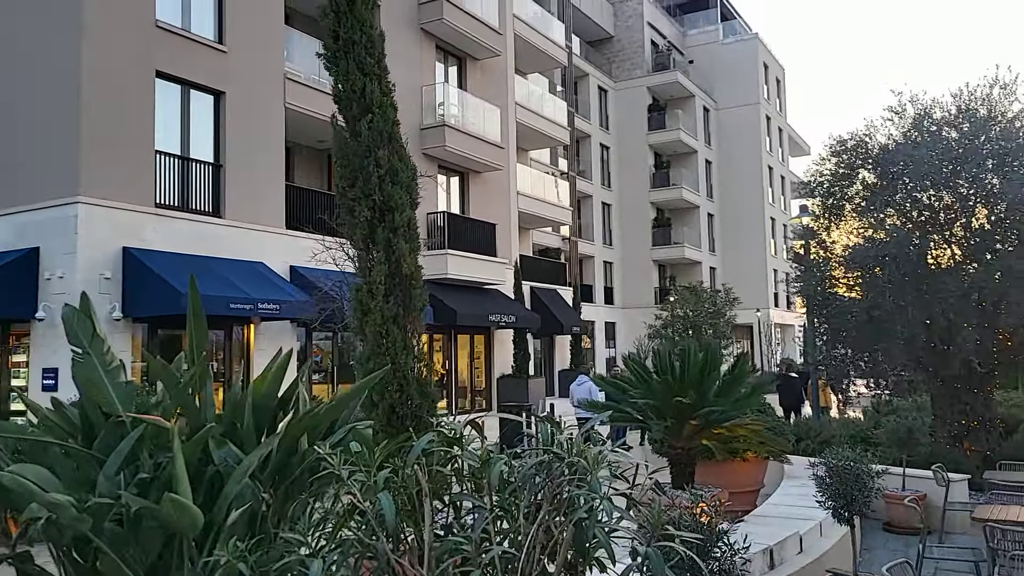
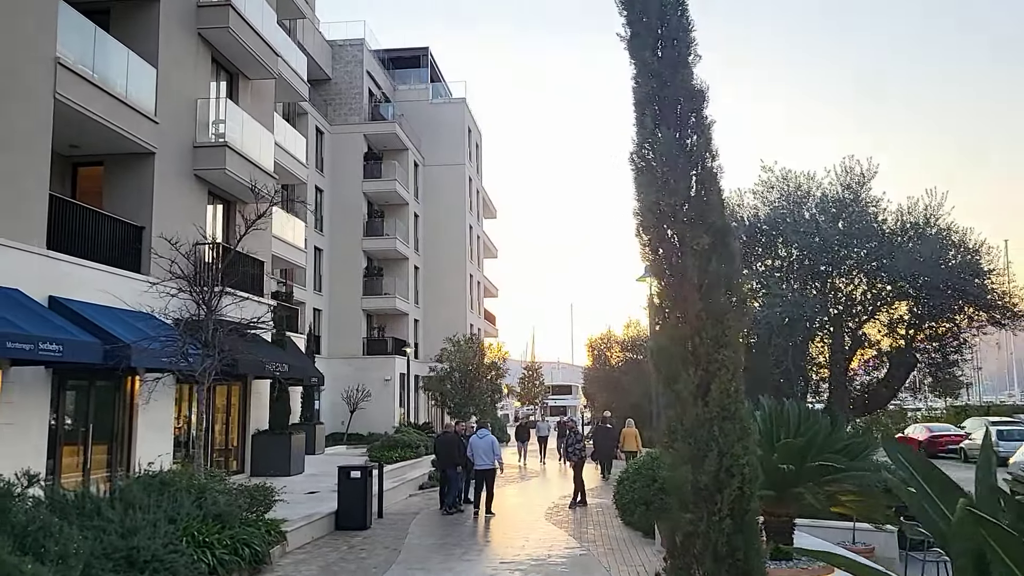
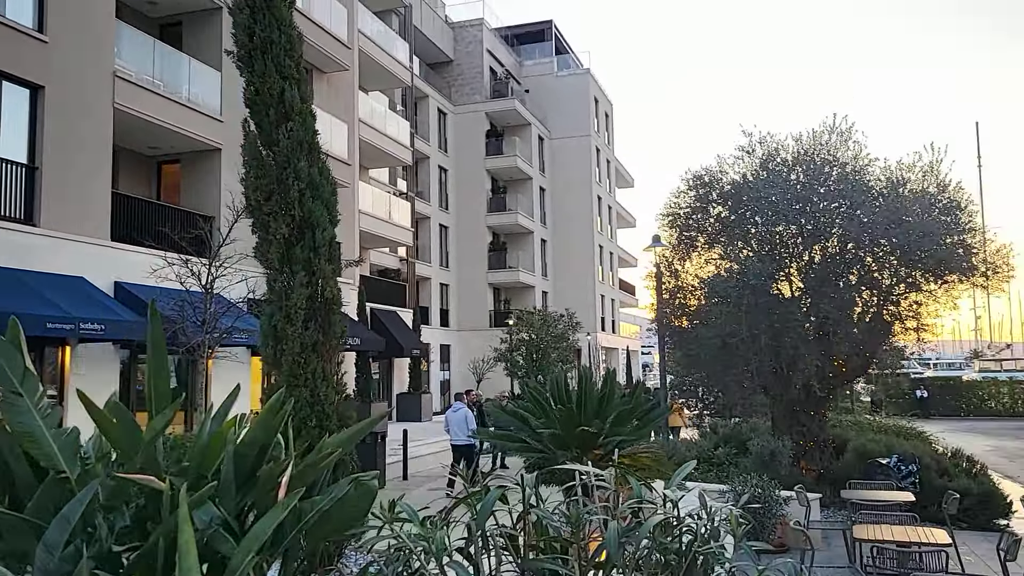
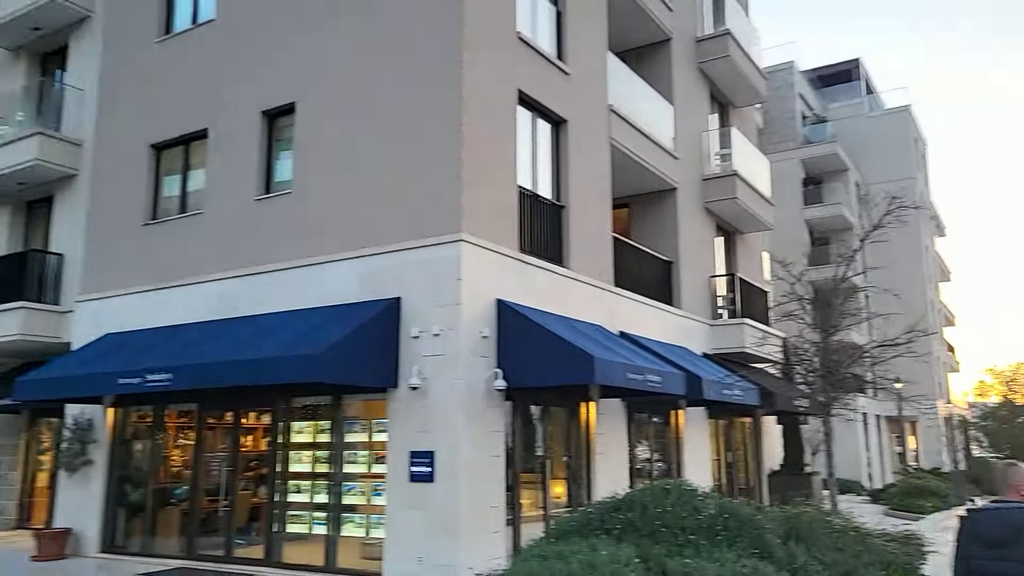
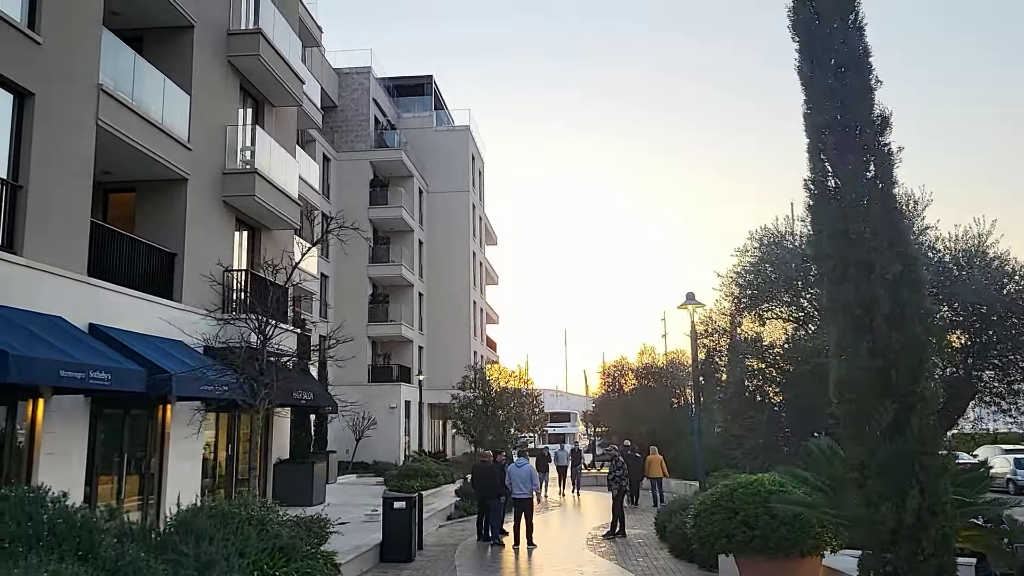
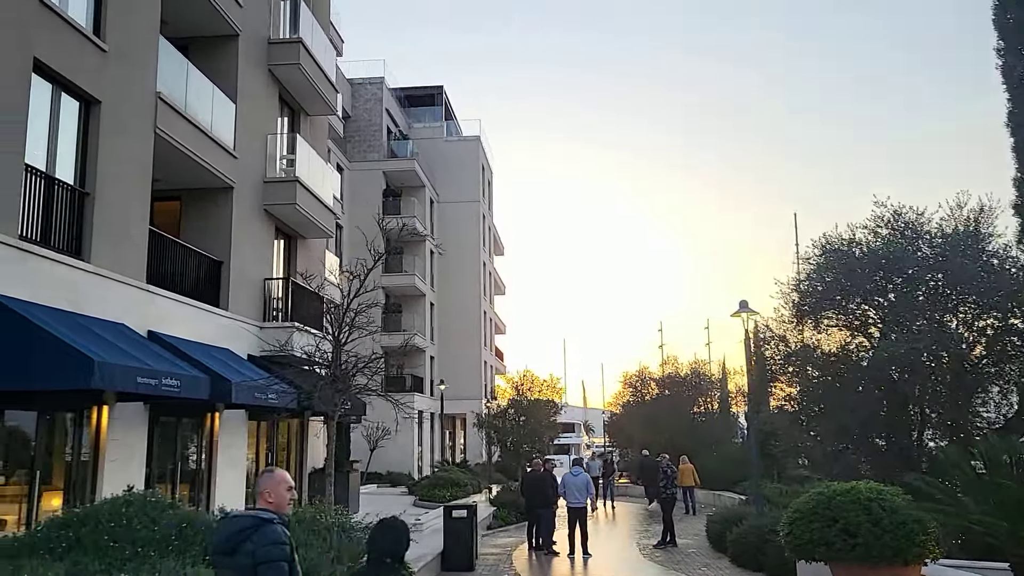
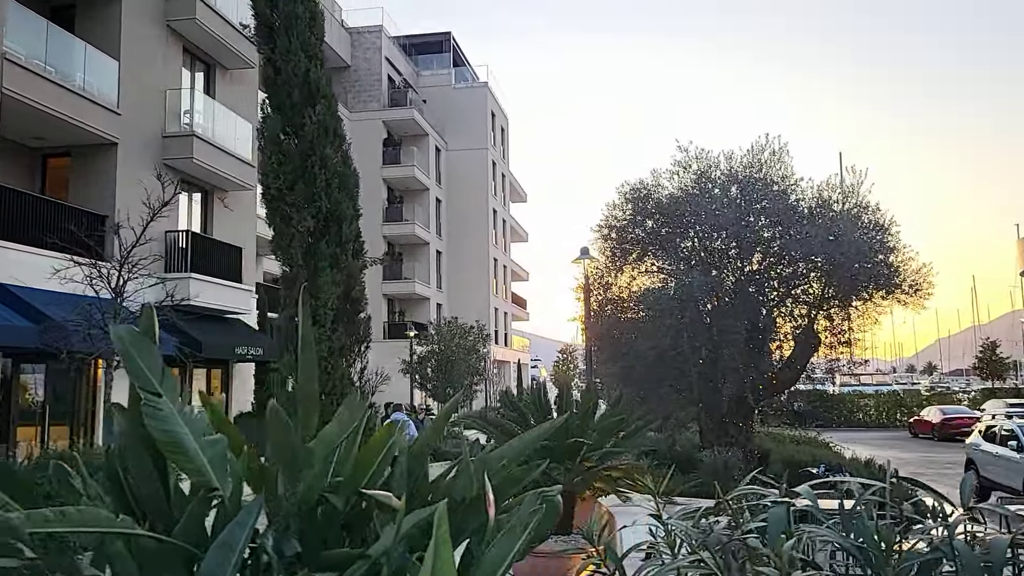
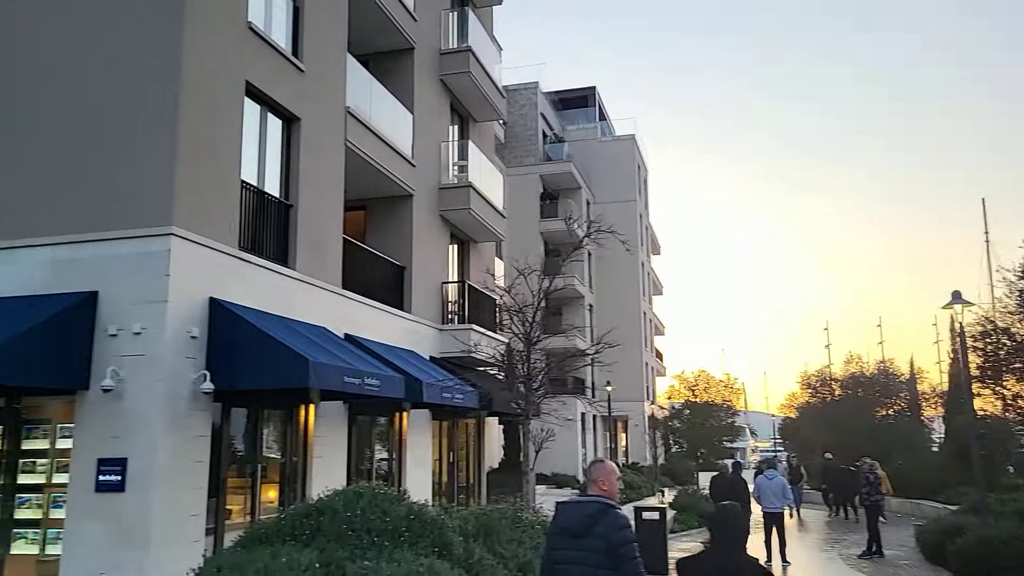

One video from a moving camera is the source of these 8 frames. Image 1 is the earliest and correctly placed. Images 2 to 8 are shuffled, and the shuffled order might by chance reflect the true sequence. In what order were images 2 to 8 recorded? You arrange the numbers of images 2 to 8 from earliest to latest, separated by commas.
3, 7, 2, 5, 6, 8, 4
